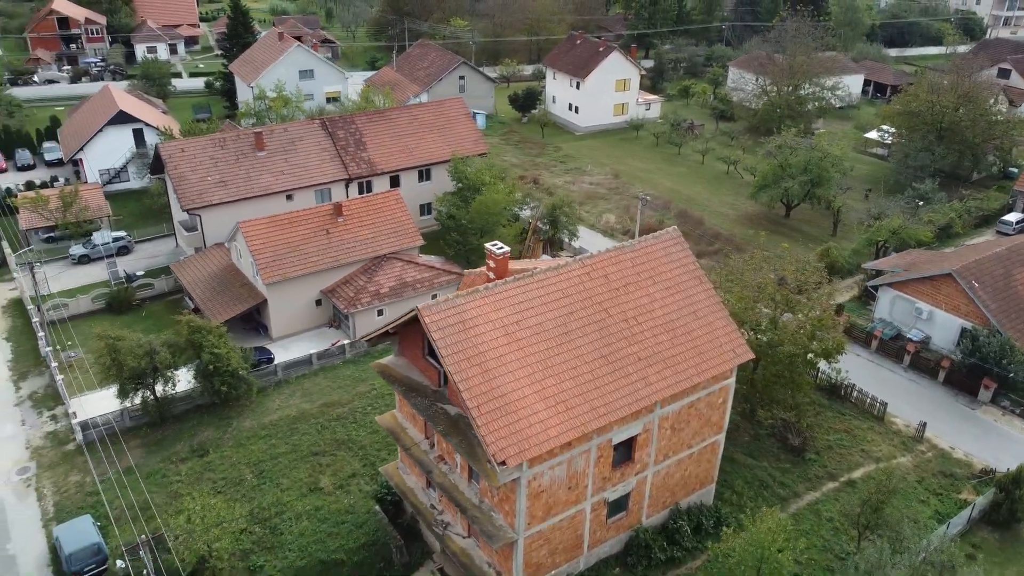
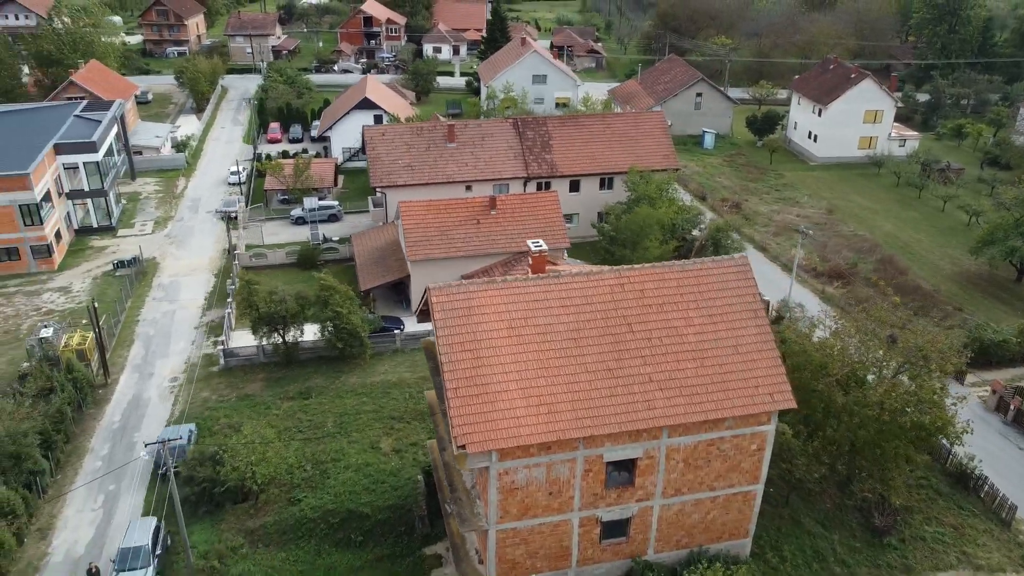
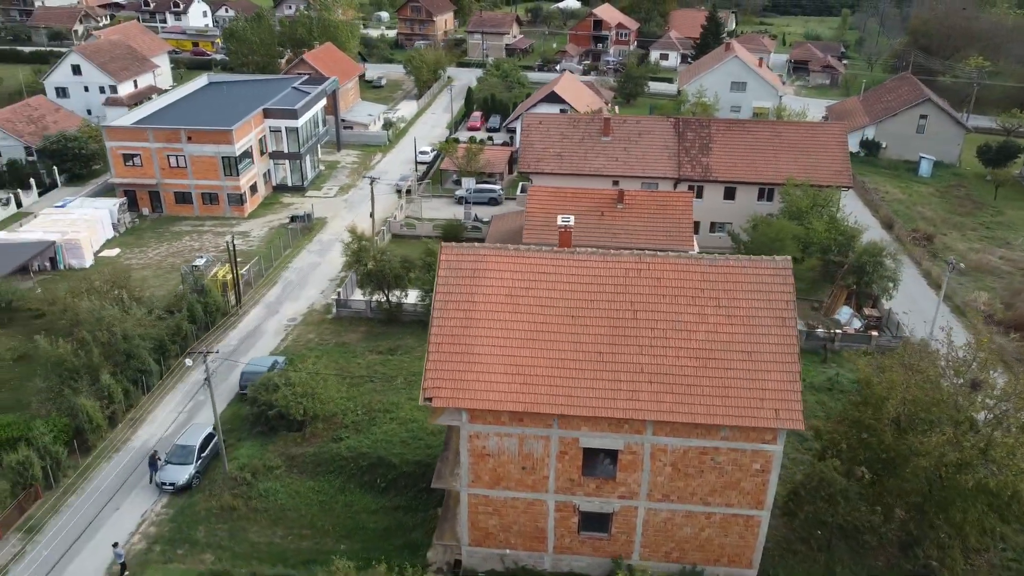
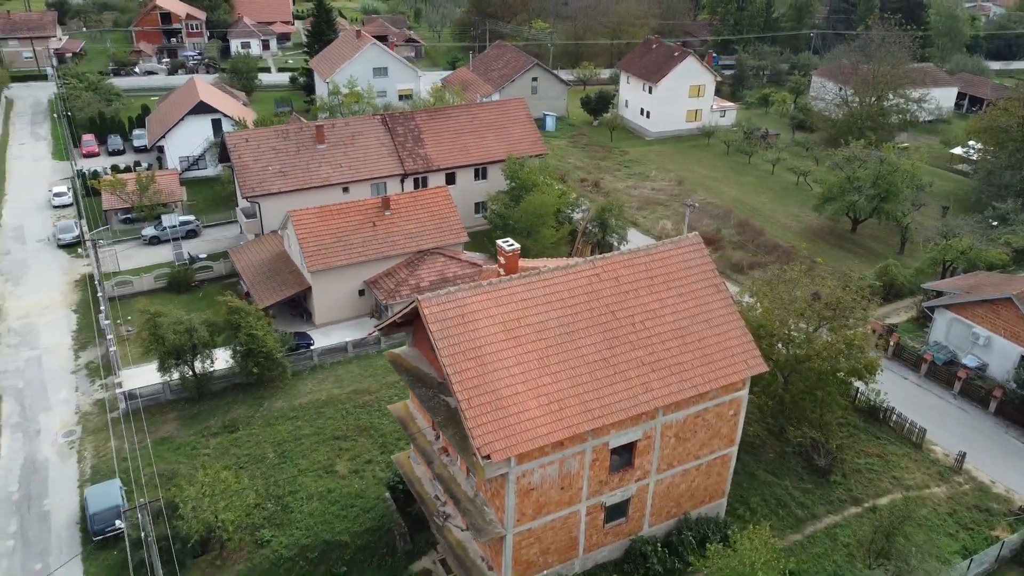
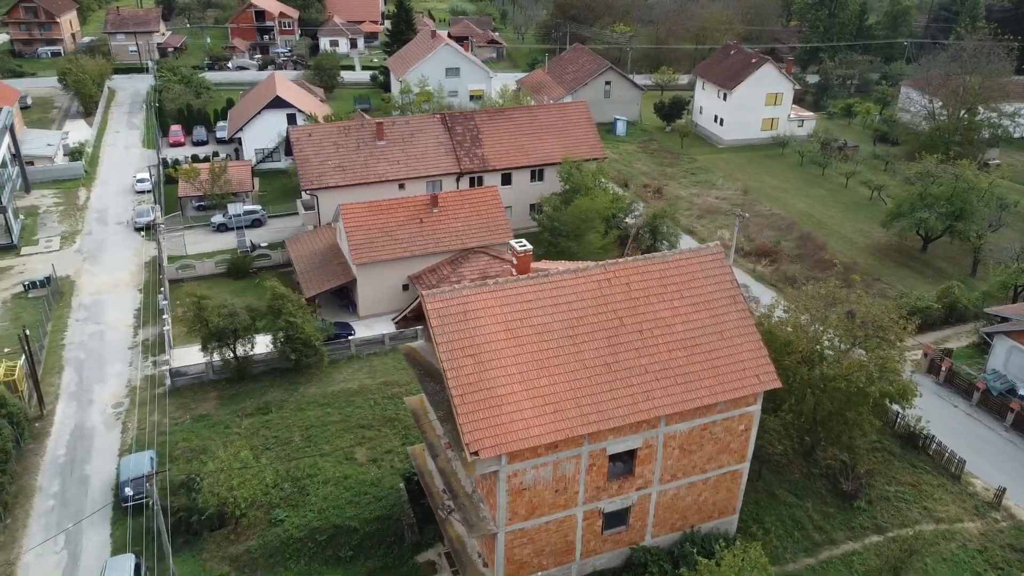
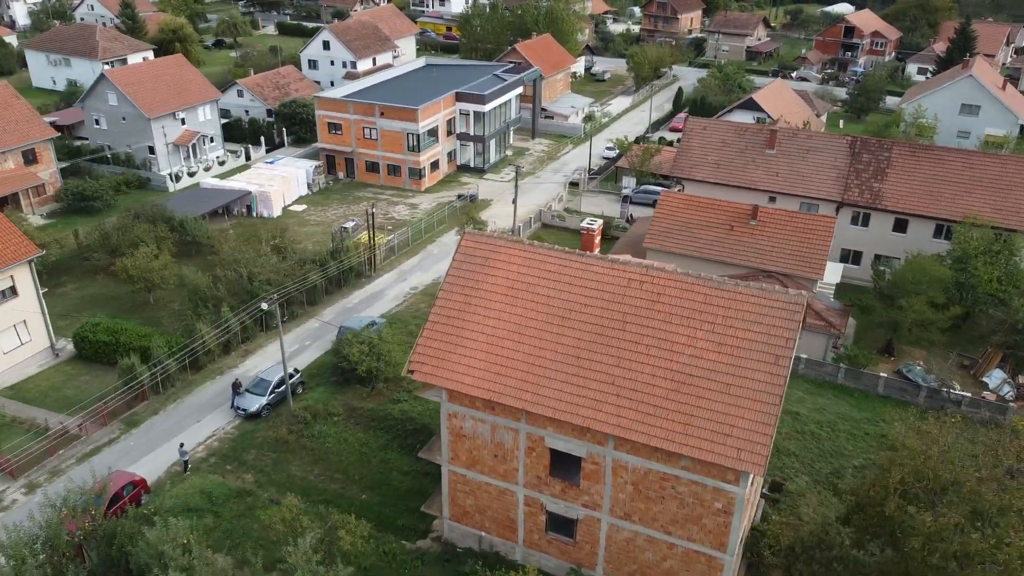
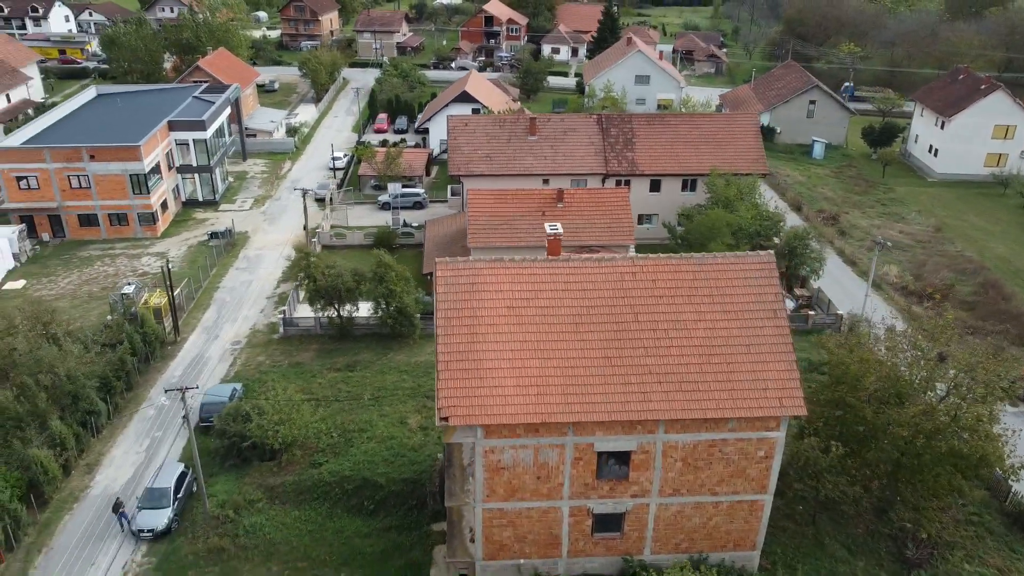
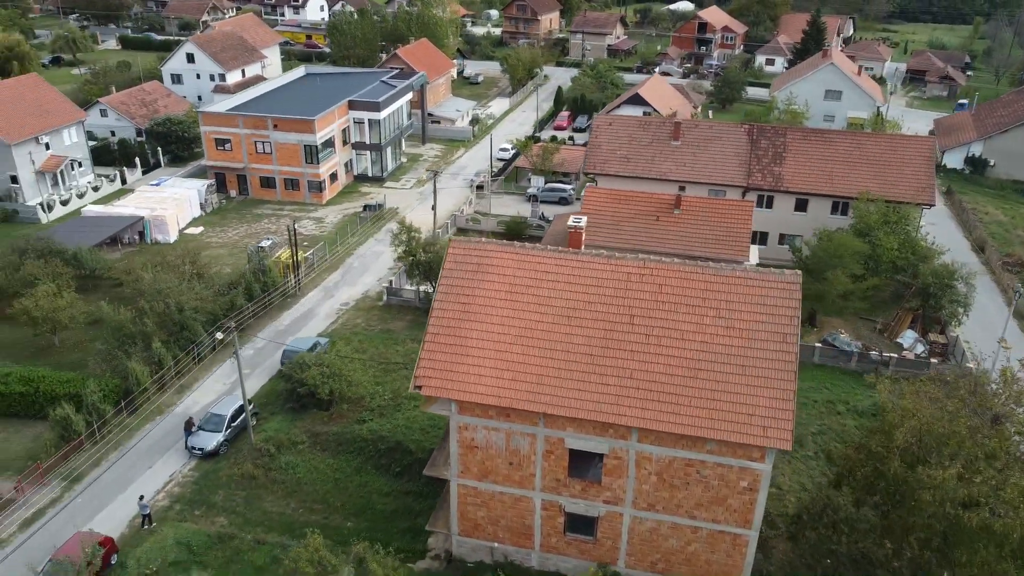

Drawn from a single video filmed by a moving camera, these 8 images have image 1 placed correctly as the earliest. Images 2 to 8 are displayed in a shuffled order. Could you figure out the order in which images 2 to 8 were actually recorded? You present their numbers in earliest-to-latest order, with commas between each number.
4, 5, 2, 7, 3, 8, 6
